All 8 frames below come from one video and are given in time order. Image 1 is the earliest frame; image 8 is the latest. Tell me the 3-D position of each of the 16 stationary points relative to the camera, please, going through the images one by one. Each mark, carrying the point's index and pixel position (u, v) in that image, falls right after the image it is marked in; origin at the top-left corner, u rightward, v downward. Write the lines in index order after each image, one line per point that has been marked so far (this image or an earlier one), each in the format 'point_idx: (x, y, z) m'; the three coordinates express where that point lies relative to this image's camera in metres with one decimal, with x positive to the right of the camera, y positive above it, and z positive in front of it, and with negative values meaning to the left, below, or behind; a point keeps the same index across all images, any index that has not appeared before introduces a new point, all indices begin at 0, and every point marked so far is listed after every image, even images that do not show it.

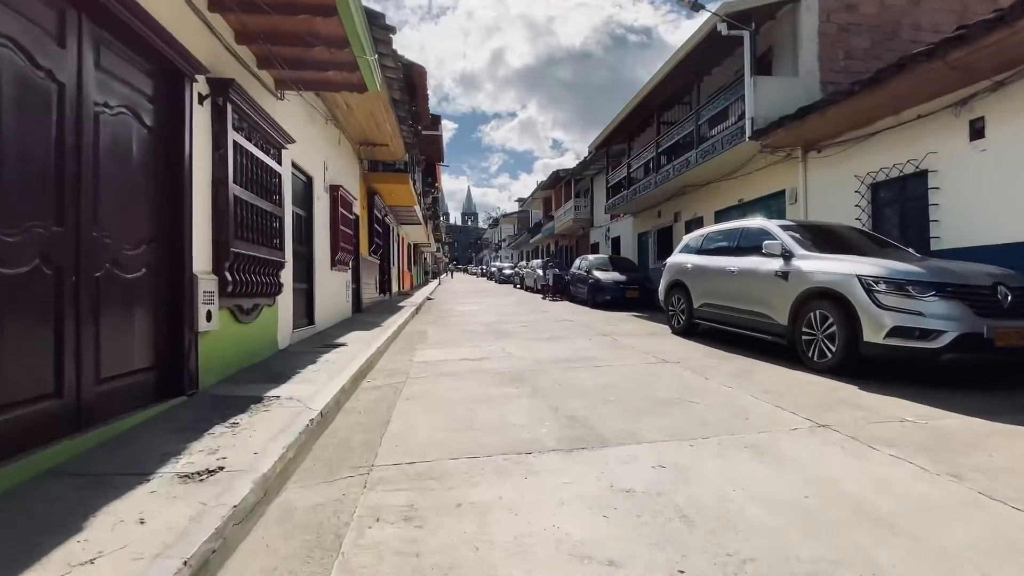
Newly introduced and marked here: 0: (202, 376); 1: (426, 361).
0: (-2.8, -0.8, +4.3) m
1: (-1.1, -1.0, +6.2) m
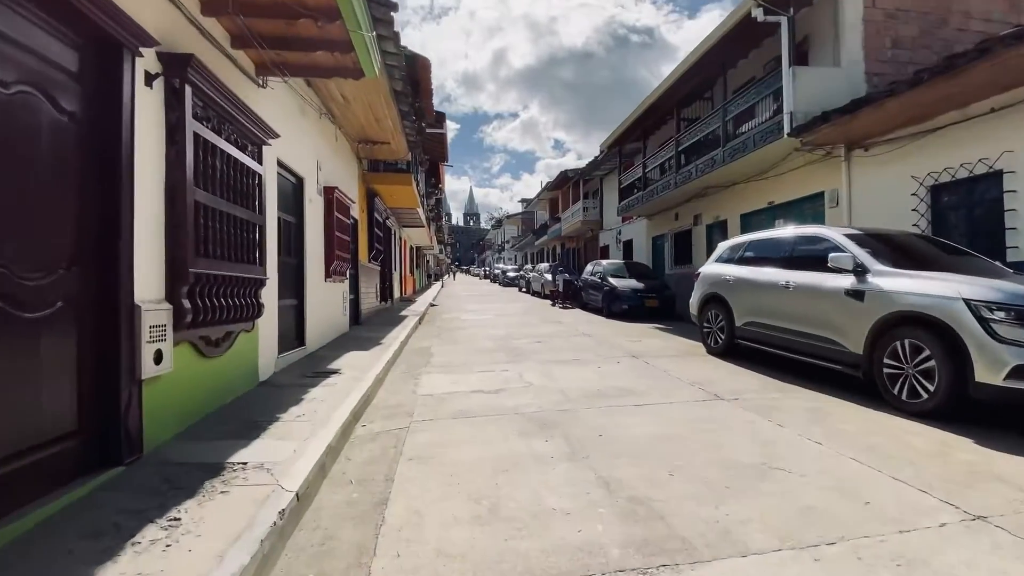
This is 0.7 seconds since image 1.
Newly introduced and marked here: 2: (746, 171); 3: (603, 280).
0: (-2.6, -1.0, +3.4) m
1: (-0.9, -1.2, +5.3) m
2: (+5.8, +2.9, +11.5) m
3: (+2.7, +0.2, +13.8) m
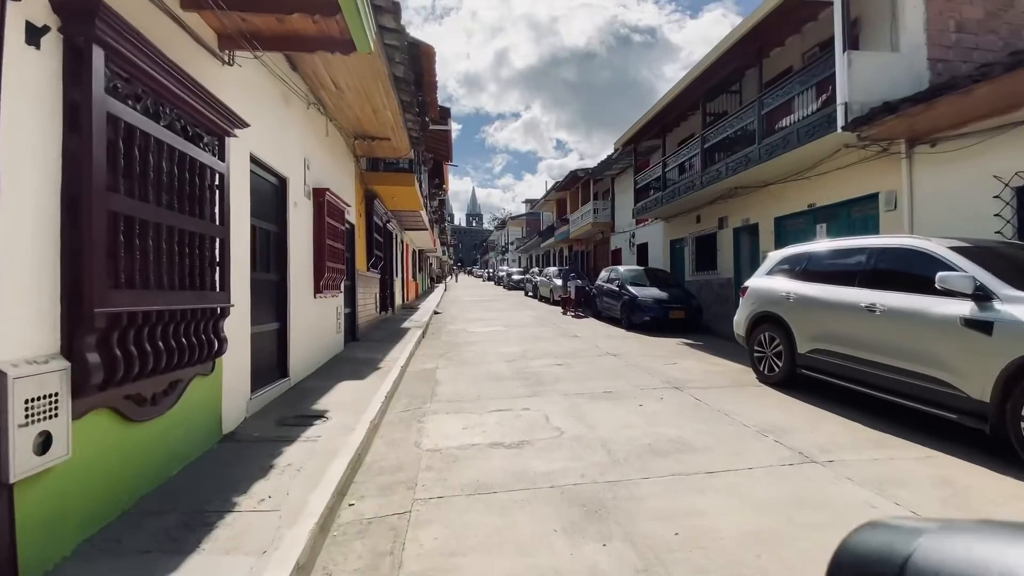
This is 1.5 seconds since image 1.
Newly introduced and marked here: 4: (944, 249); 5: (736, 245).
0: (-2.3, -1.3, +2.3) m
1: (-0.6, -1.4, +4.2) m
2: (+6.0, +2.6, +10.4) m
3: (+3.0, 0.0, +12.8) m
4: (+4.4, +0.4, +4.8) m
5: (+6.2, +1.2, +12.9) m
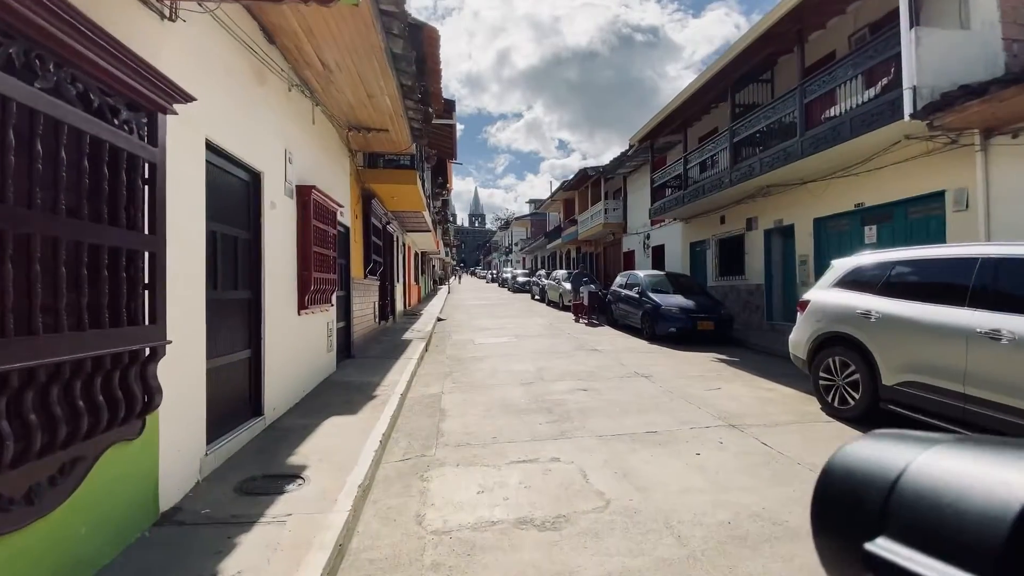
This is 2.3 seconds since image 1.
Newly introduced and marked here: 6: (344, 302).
0: (-2.1, -1.5, +1.3) m
1: (-0.4, -1.6, +3.2) m
2: (+6.3, +2.4, +9.4) m
3: (+3.2, -0.2, +11.7) m
4: (+4.6, +0.2, +3.7) m
5: (+6.4, +1.0, +11.9) m
6: (-2.9, -0.2, +8.2) m
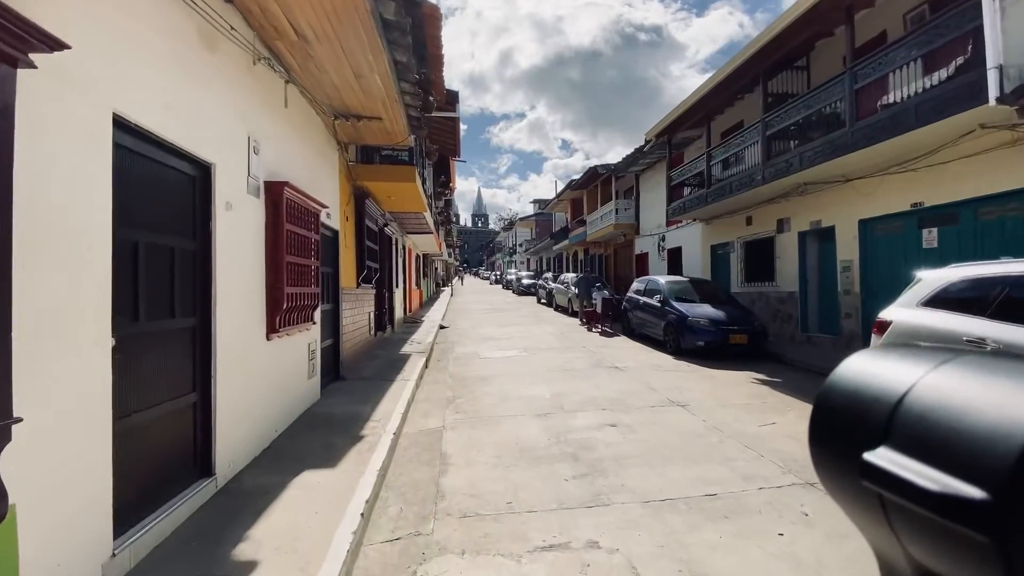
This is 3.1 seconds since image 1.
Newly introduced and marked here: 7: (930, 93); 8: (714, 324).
0: (-2.0, -1.7, +0.2) m
1: (-0.2, -1.8, +2.1) m
2: (+6.5, +2.3, +8.3) m
3: (+3.4, -0.4, +10.6) m
4: (+4.8, 0.0, +2.6) m
5: (+6.6, +0.8, +10.8) m
6: (-2.7, -0.4, +7.2) m
7: (+6.1, +2.9, +6.9) m
8: (+4.0, -0.7, +9.3) m
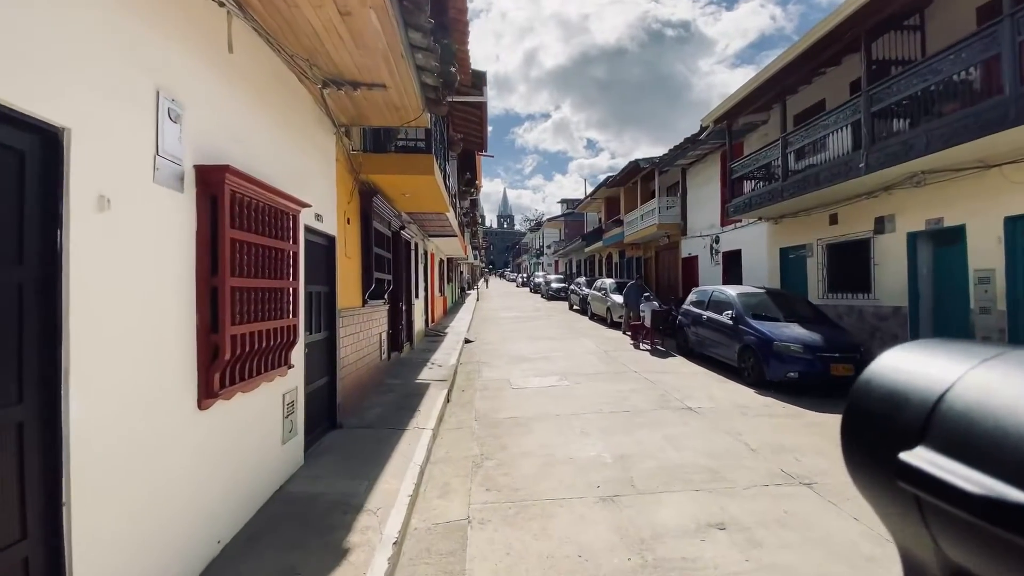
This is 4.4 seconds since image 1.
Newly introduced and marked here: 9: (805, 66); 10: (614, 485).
0: (-1.8, -1.9, -1.4) m
1: (0.0, -2.1, +0.4) m
2: (+7.1, +2.0, +6.2) m
3: (+4.2, -0.6, +8.7) m
4: (+5.1, -0.2, +0.6) m
5: (+7.4, +0.6, +8.7) m
6: (-2.2, -0.7, +5.6) m
7: (+6.6, +2.6, +4.8) m
8: (+4.7, -1.0, +7.4) m
9: (+6.0, +4.7, +10.1) m
10: (+1.0, -1.9, +4.4) m
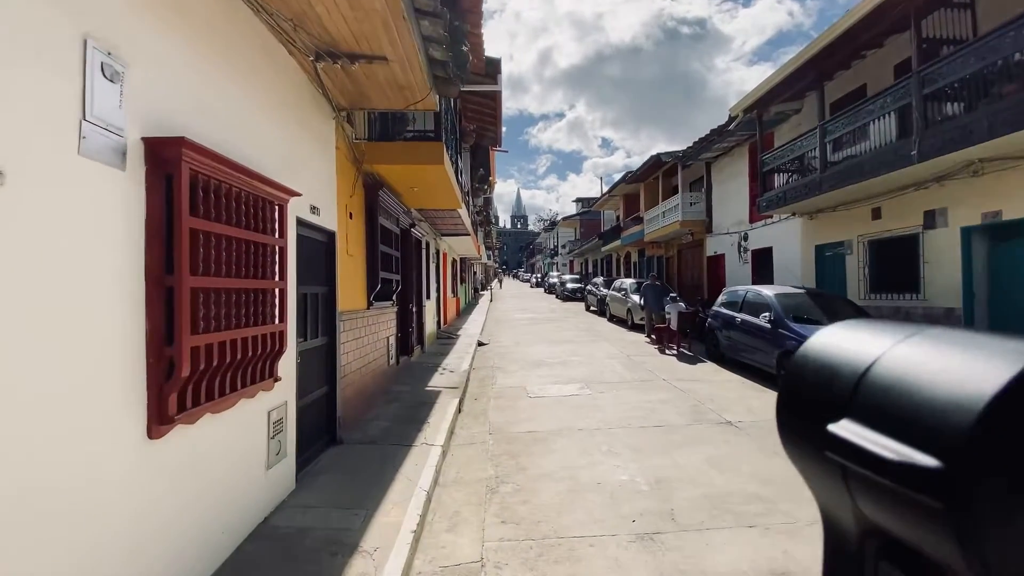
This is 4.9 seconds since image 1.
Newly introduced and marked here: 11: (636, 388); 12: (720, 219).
0: (-1.8, -1.9, -2.0) m
1: (+0.1, -2.1, -0.2) m
2: (+7.3, +2.0, +5.4) m
3: (+4.5, -0.6, +8.0) m
4: (+5.1, -0.2, -0.1) m
5: (+7.6, +0.6, +7.8) m
6: (-2.0, -0.7, +5.0) m
7: (+6.8, +2.6, +4.0) m
8: (+4.9, -1.0, +6.6) m
9: (+6.3, +4.7, +9.3) m
10: (+1.1, -1.9, +3.8) m
11: (+2.0, -1.6, +7.5) m
12: (+6.8, +2.3, +15.5) m
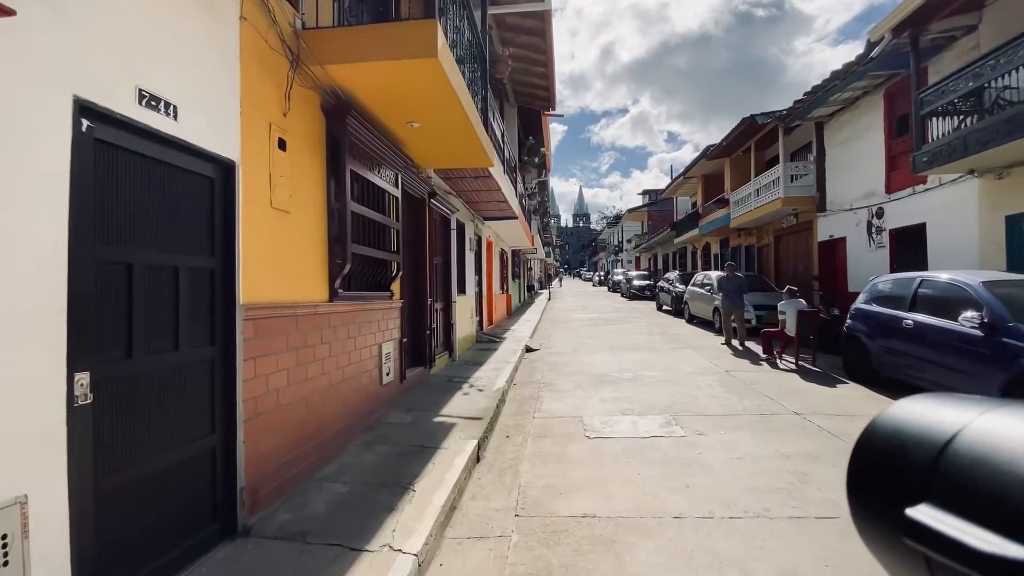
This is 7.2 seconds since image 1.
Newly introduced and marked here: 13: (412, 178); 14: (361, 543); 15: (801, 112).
0: (-2.5, -1.7, -4.1) m
1: (-0.4, -1.9, -2.6) m
2: (+7.4, +2.2, +2.0) m
3: (+5.0, -0.5, +4.9) m
4: (+4.6, 0.0, -3.2) m
5: (+8.1, +0.7, +4.4) m
6: (-1.8, -0.5, +2.8) m
7: (+6.8, +2.8, +0.7) m
8: (+5.3, -0.8, +3.5) m
9: (+7.0, +4.8, +6.0) m
10: (+1.2, -1.7, +1.2) m
11: (+2.5, -1.4, +4.8) m
12: (+8.3, +2.4, +12.0) m
13: (-1.3, +1.4, +6.1) m
14: (-0.9, -1.5, +3.0) m
15: (+7.3, +4.5, +12.2) m
